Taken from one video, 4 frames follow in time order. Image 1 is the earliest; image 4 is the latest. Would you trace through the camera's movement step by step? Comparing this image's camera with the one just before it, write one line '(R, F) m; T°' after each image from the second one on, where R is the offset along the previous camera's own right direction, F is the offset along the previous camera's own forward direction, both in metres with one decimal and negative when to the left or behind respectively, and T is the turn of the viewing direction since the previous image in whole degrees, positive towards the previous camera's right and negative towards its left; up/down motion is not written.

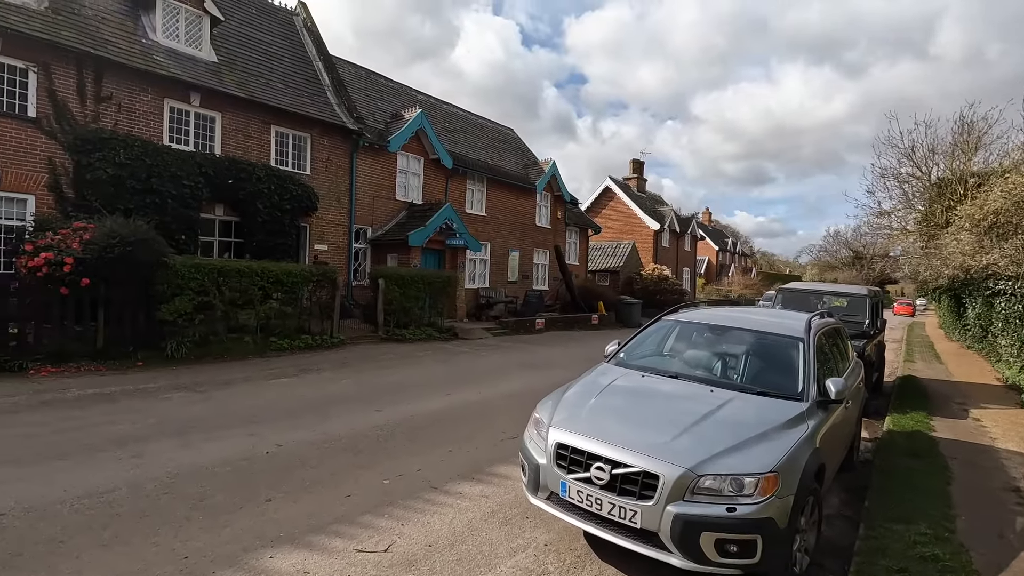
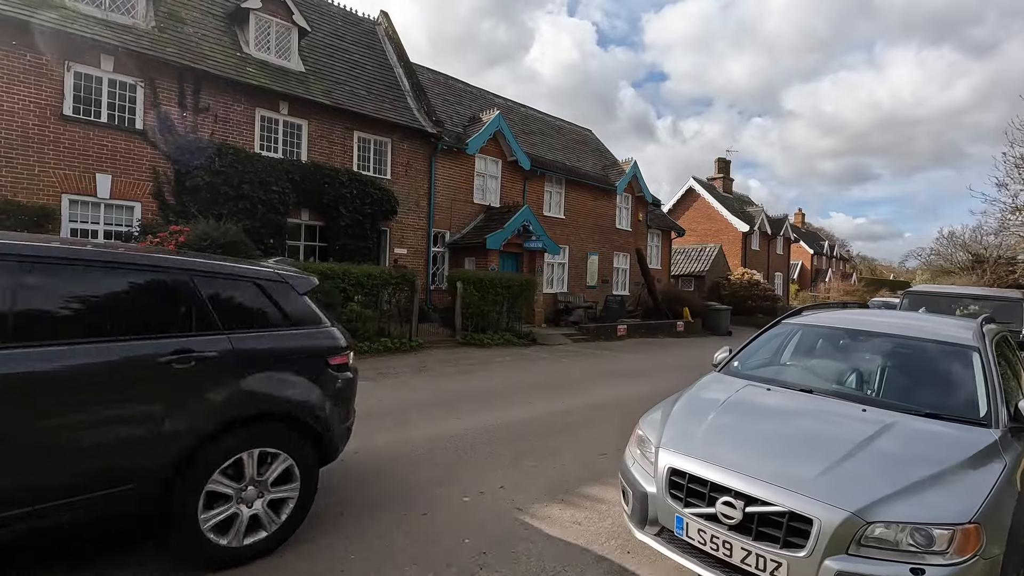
(-0.2, +0.6) m; -8°
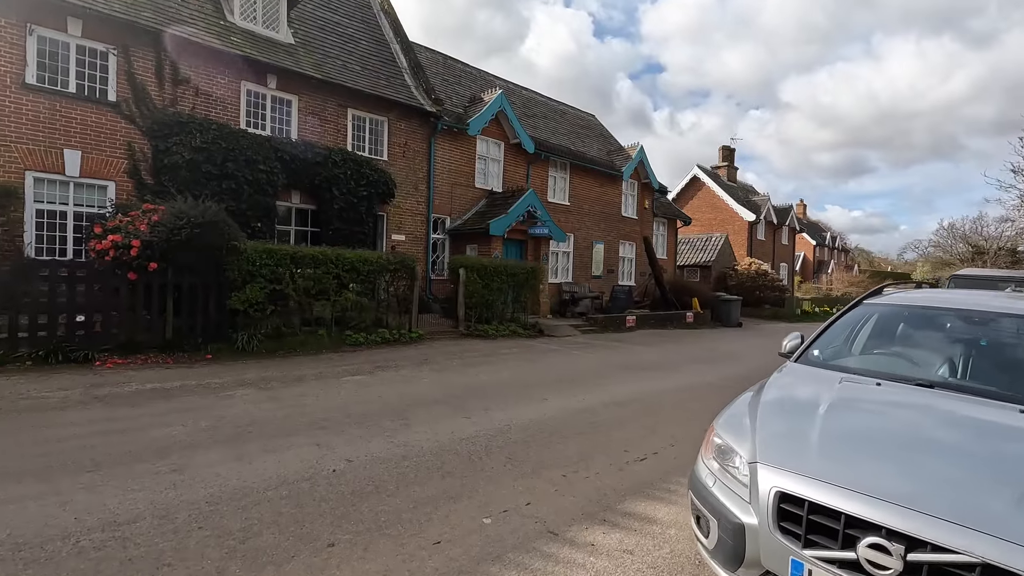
(-0.2, +0.9) m; 0°
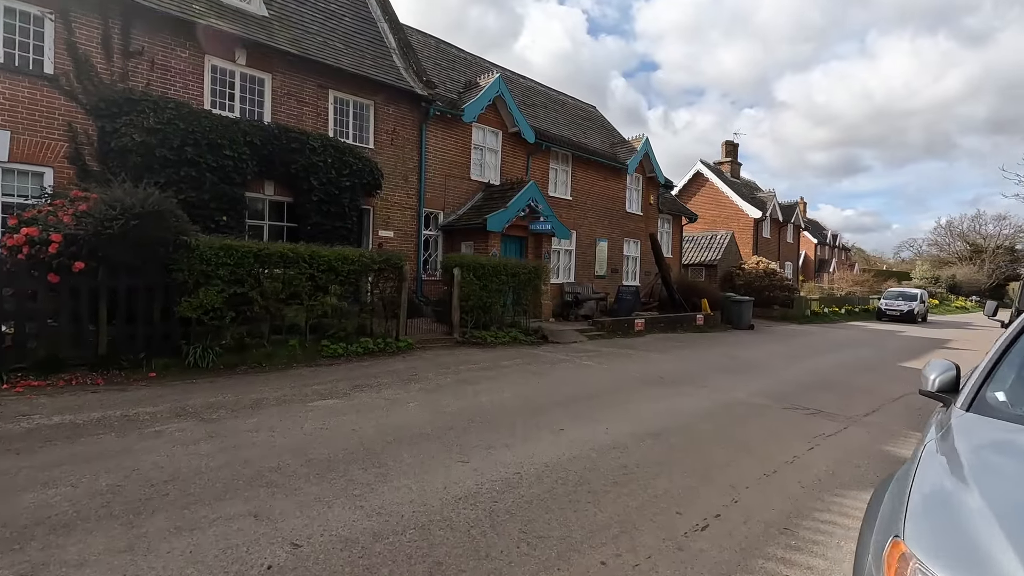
(-0.1, +1.4) m; +1°
